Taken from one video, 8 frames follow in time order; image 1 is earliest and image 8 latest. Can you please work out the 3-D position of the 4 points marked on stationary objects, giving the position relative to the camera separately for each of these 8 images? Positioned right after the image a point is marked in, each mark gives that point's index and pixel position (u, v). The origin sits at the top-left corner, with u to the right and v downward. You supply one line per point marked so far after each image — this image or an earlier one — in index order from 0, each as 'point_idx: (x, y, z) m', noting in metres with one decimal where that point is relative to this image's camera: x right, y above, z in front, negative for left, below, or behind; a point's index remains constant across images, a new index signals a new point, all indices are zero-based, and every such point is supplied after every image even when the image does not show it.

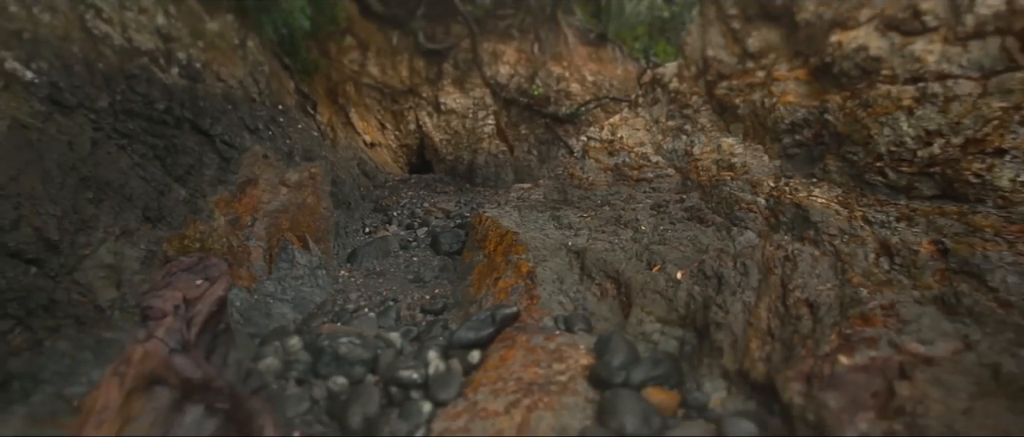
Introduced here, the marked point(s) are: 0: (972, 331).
0: (+2.1, -0.5, +2.3) m
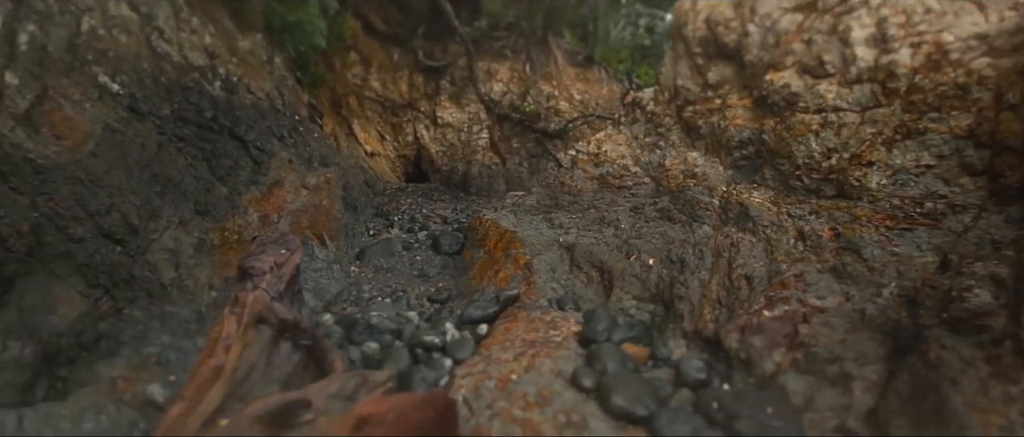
0: (+2.2, -0.5, +3.3) m
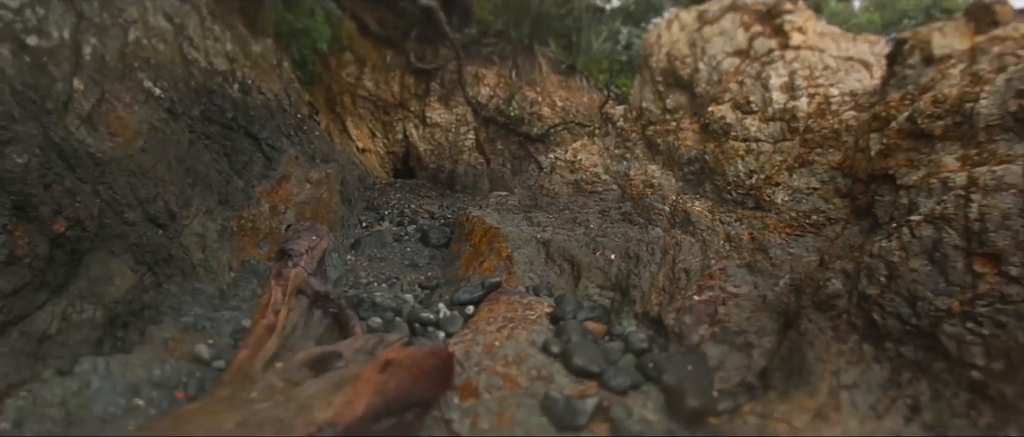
0: (+2.1, -0.5, +4.3) m
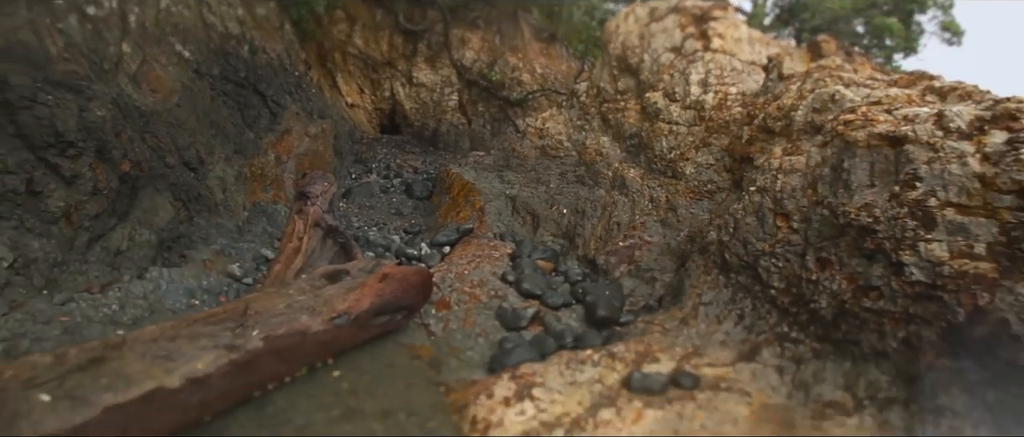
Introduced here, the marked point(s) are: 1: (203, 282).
0: (+1.7, -0.2, +5.8) m
1: (-3.2, -0.7, +5.4) m
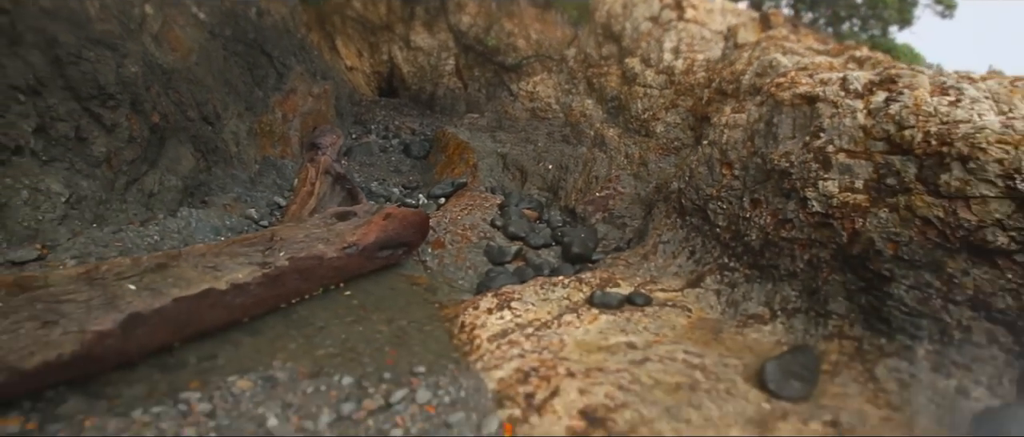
0: (+1.6, +0.4, +6.5) m
1: (-3.3, 0.0, +6.1) m
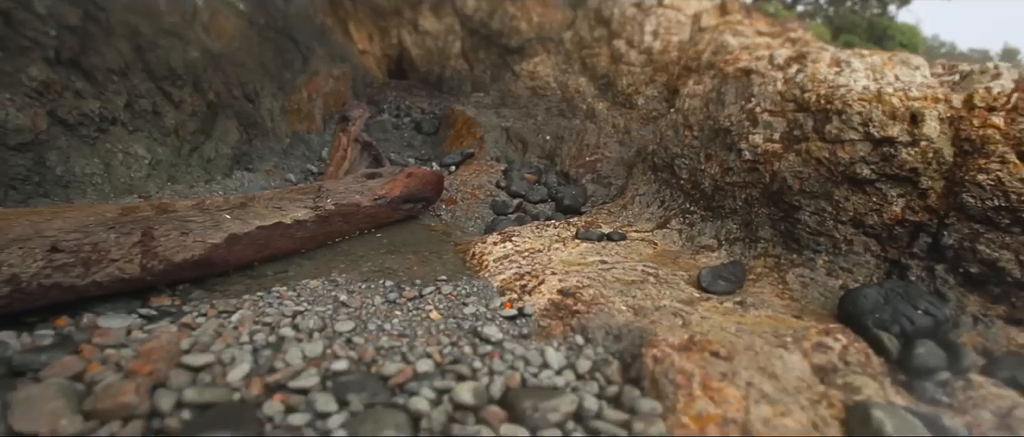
0: (+1.6, +1.0, +7.5) m
1: (-3.3, +0.5, +7.2) m
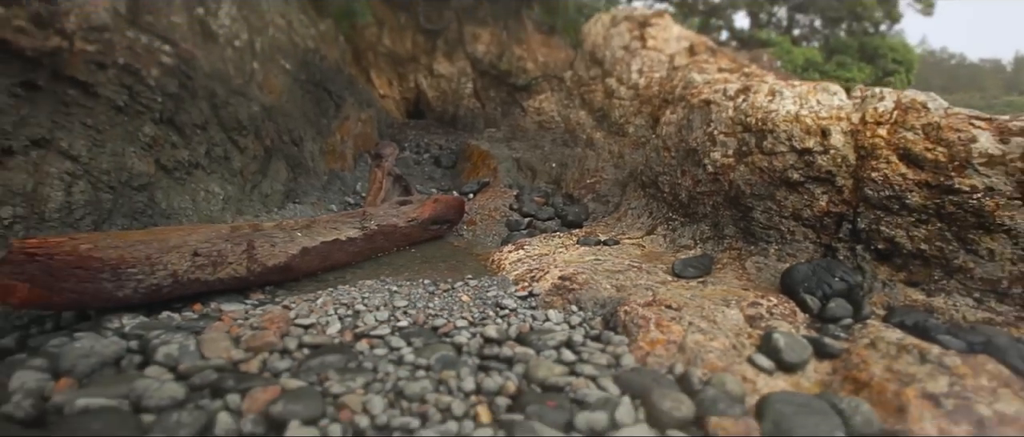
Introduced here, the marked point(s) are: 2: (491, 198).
0: (+1.8, +0.8, +8.7) m
1: (-3.1, +0.1, +8.5) m
2: (-0.3, +0.3, +8.7) m
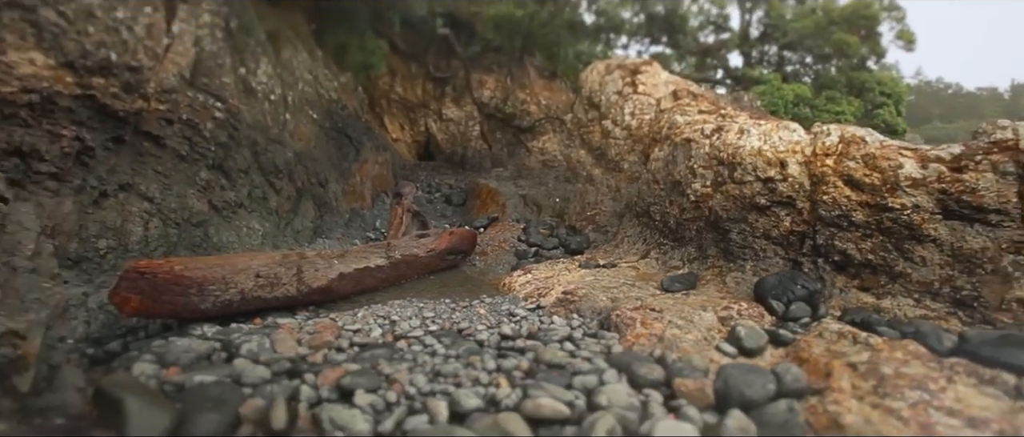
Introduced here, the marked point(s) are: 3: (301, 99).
0: (+1.9, +0.3, +9.5) m
1: (-3.0, -0.5, +9.3) m
2: (-0.2, -0.2, +9.5) m
3: (-4.3, +2.5, +10.6) m
